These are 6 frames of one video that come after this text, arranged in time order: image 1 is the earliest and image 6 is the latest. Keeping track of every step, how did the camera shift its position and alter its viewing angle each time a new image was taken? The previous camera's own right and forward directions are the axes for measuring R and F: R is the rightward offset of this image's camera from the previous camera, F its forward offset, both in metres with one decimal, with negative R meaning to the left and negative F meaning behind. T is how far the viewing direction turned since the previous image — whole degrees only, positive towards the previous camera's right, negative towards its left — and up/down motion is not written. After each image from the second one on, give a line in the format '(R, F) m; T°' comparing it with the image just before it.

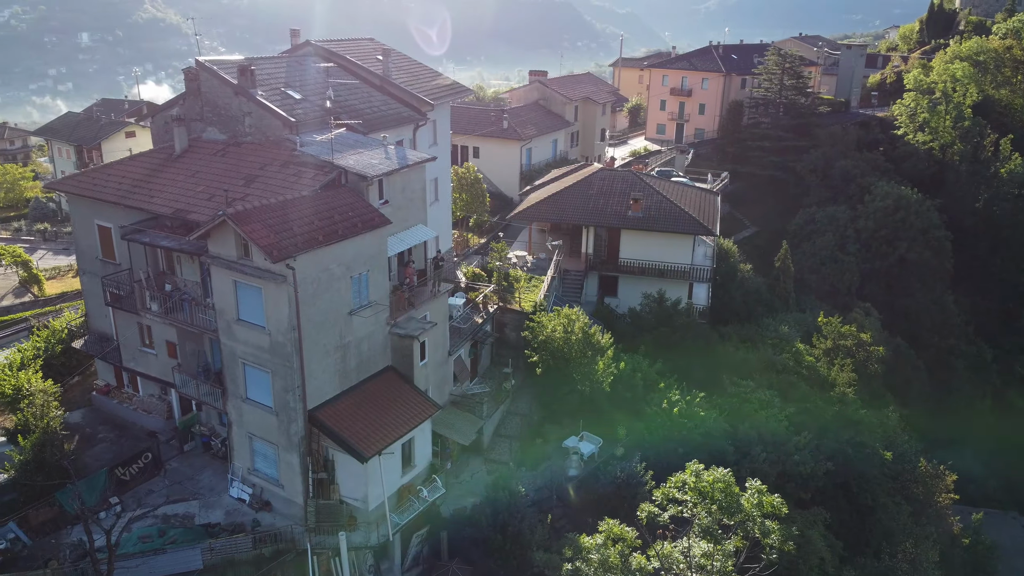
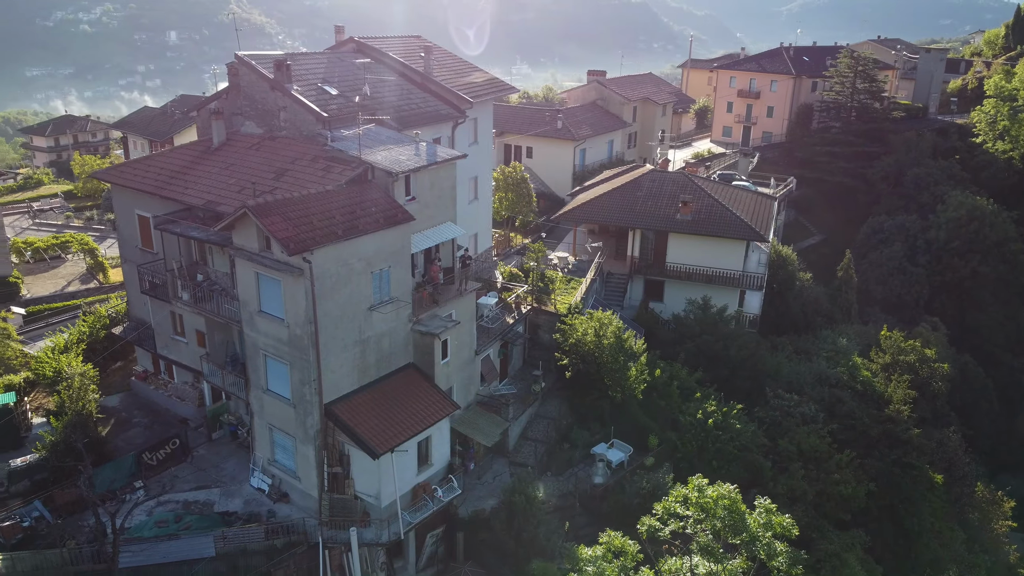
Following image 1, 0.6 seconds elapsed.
(+1.4, +0.5) m; -5°
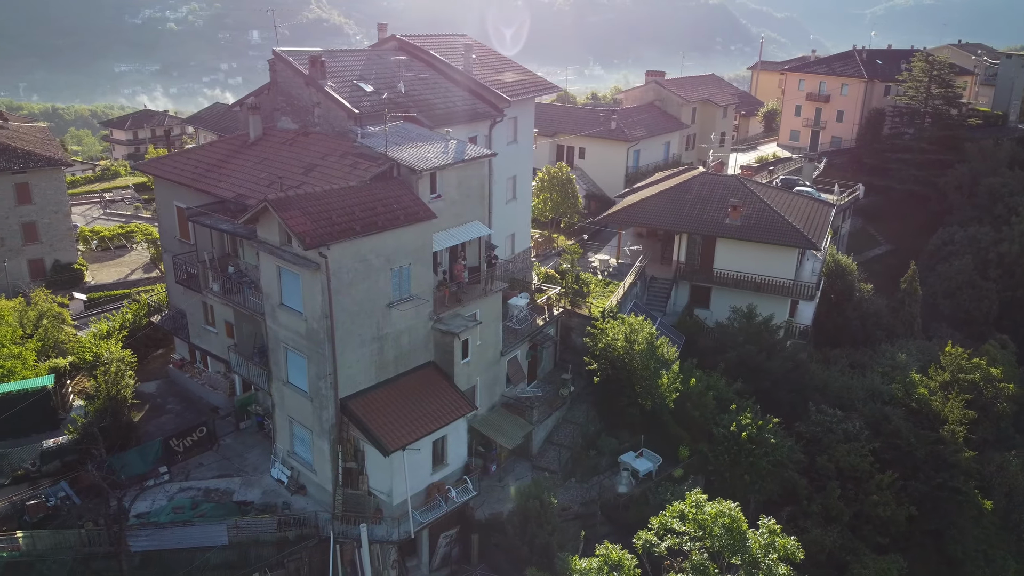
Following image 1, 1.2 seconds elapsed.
(+1.4, +0.4) m; -5°
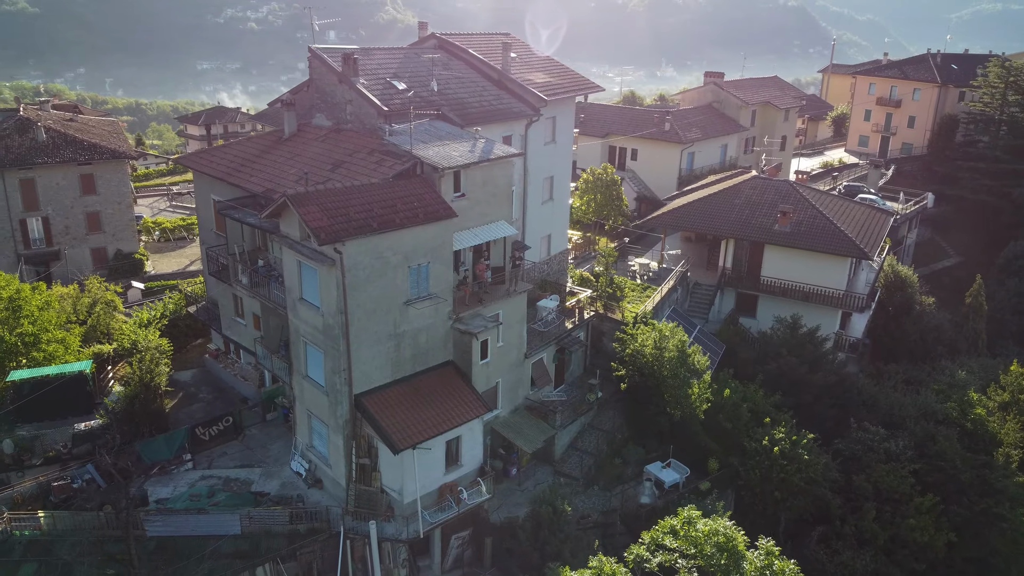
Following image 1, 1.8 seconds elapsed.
(+1.4, +0.4) m; -5°
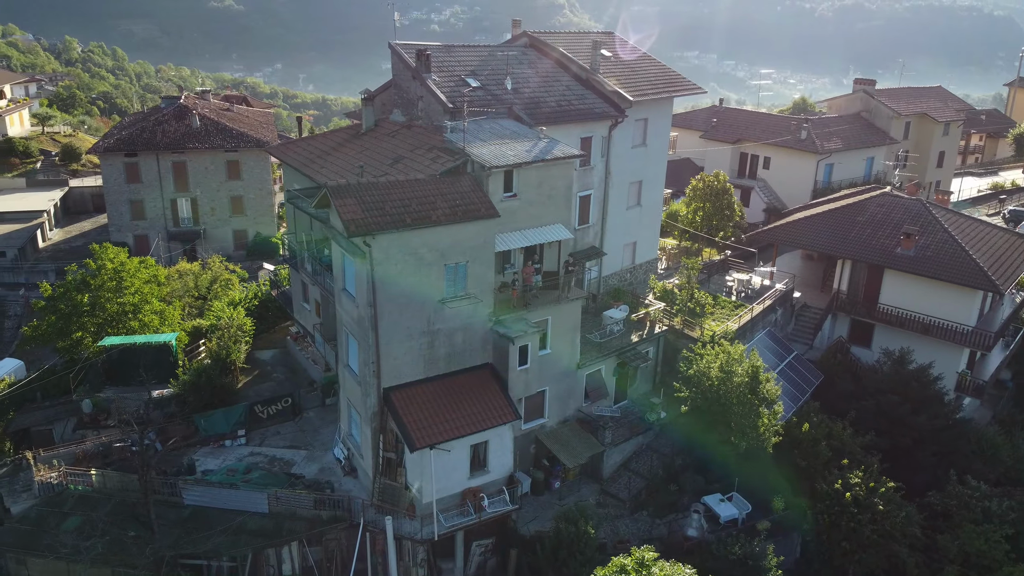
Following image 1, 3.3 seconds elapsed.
(+3.4, +1.1) m; -11°
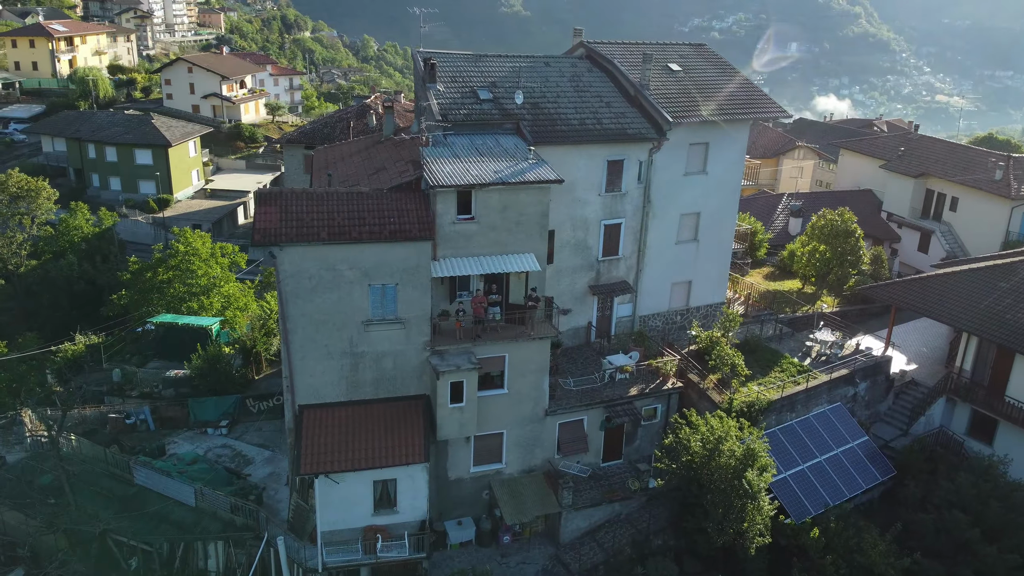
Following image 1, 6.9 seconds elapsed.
(+8.3, +3.5) m; -19°
